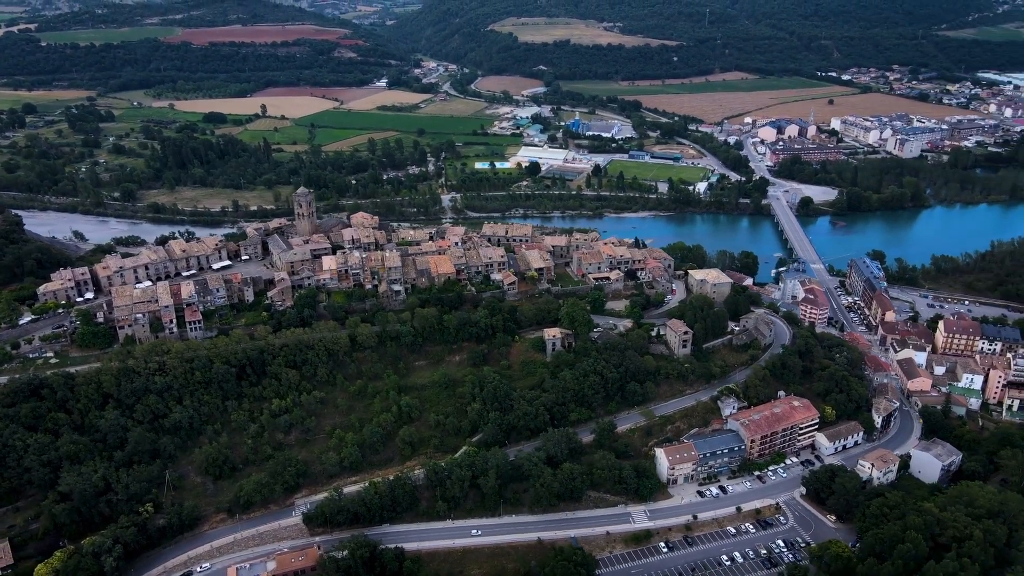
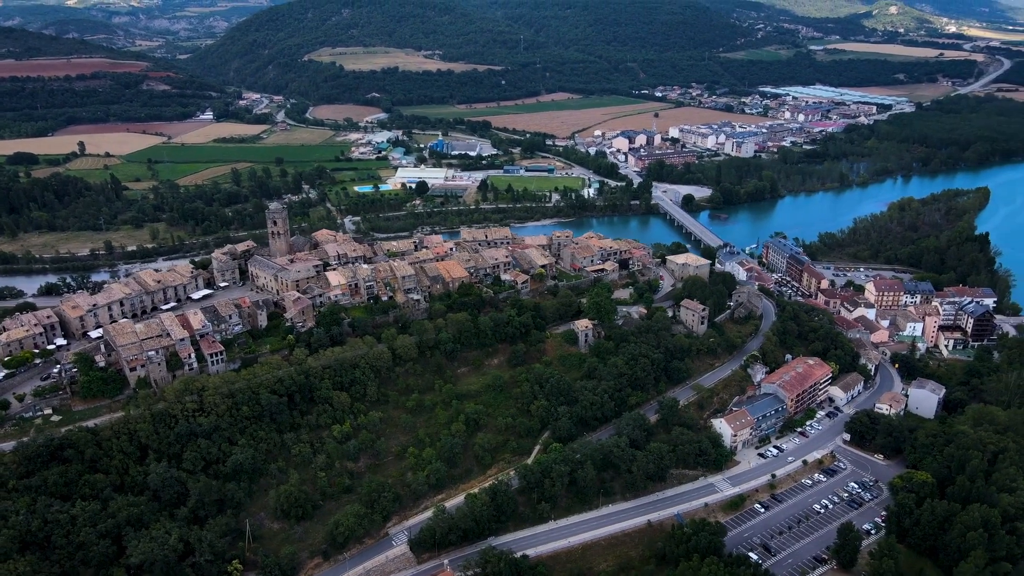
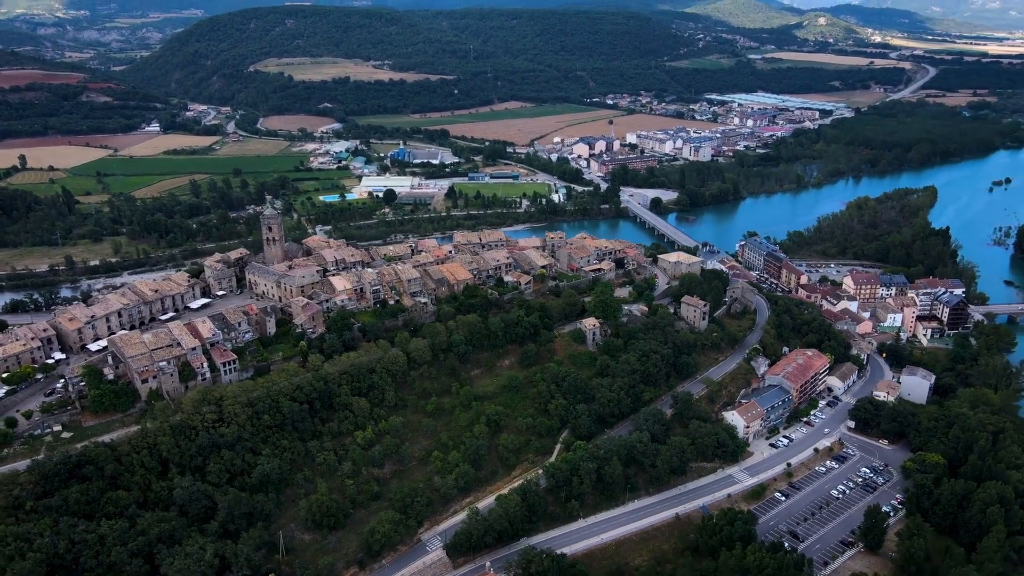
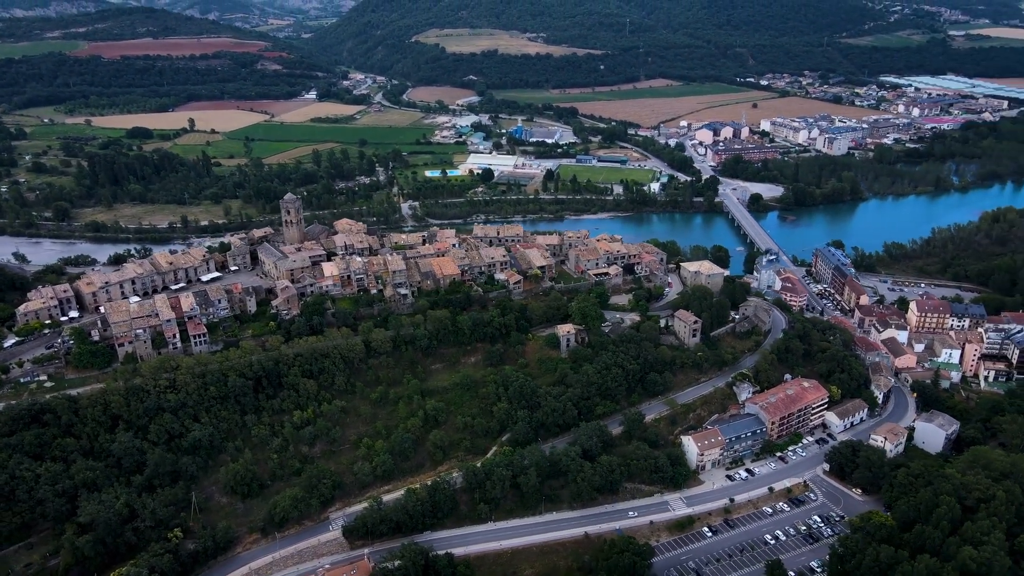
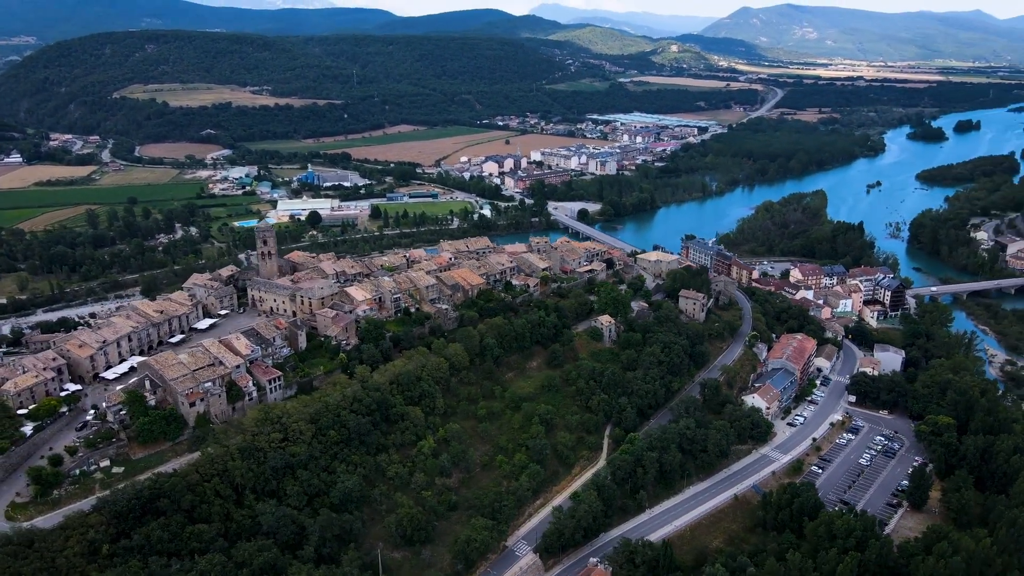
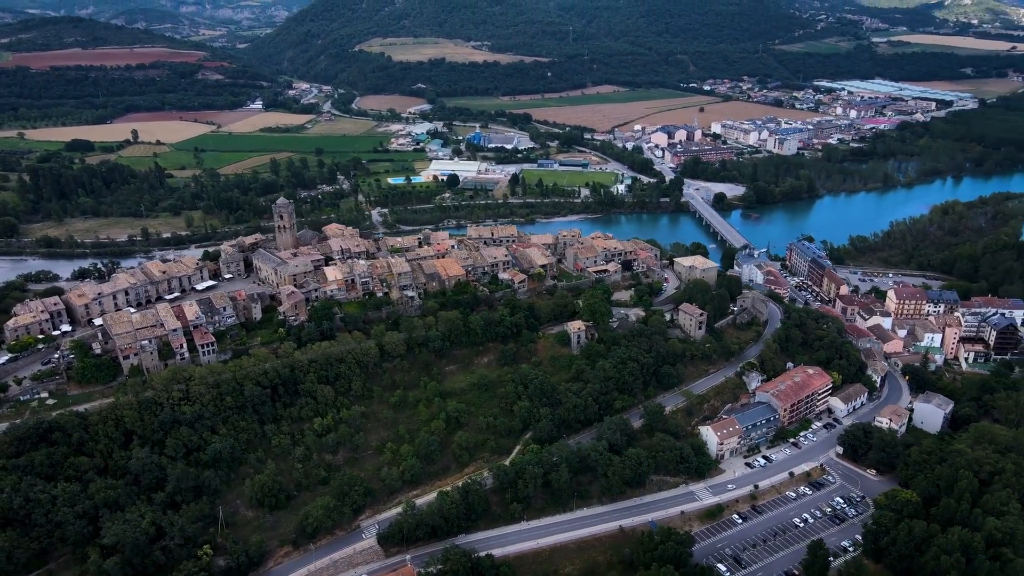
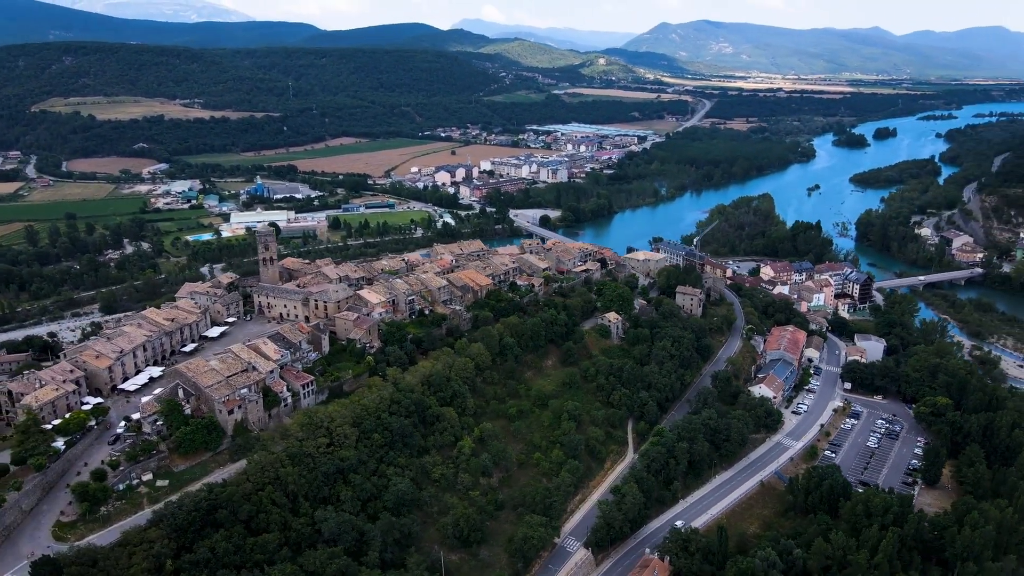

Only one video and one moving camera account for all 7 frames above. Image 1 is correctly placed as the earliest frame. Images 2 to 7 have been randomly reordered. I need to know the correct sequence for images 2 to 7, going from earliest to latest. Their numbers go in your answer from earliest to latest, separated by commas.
4, 6, 2, 3, 5, 7
